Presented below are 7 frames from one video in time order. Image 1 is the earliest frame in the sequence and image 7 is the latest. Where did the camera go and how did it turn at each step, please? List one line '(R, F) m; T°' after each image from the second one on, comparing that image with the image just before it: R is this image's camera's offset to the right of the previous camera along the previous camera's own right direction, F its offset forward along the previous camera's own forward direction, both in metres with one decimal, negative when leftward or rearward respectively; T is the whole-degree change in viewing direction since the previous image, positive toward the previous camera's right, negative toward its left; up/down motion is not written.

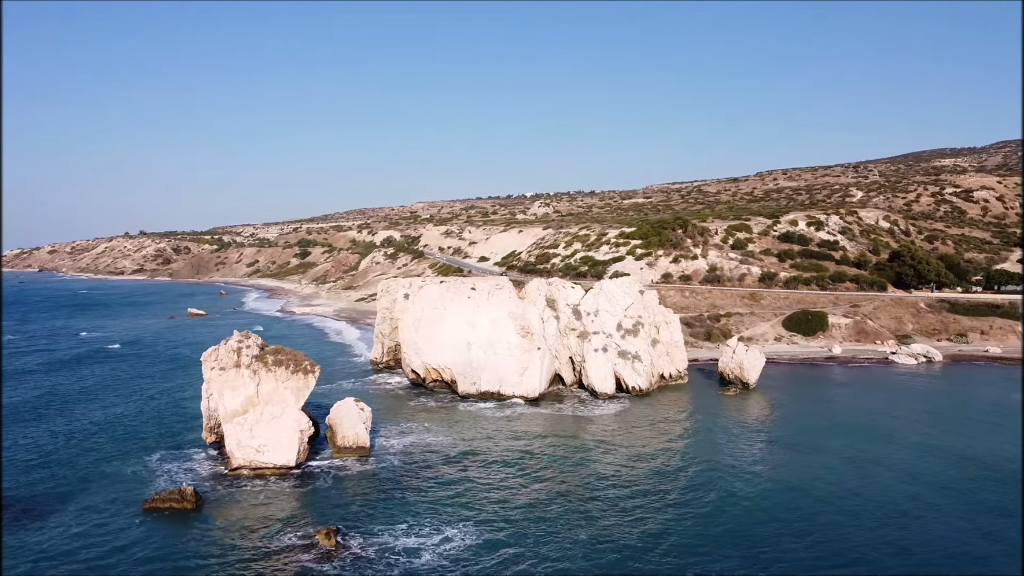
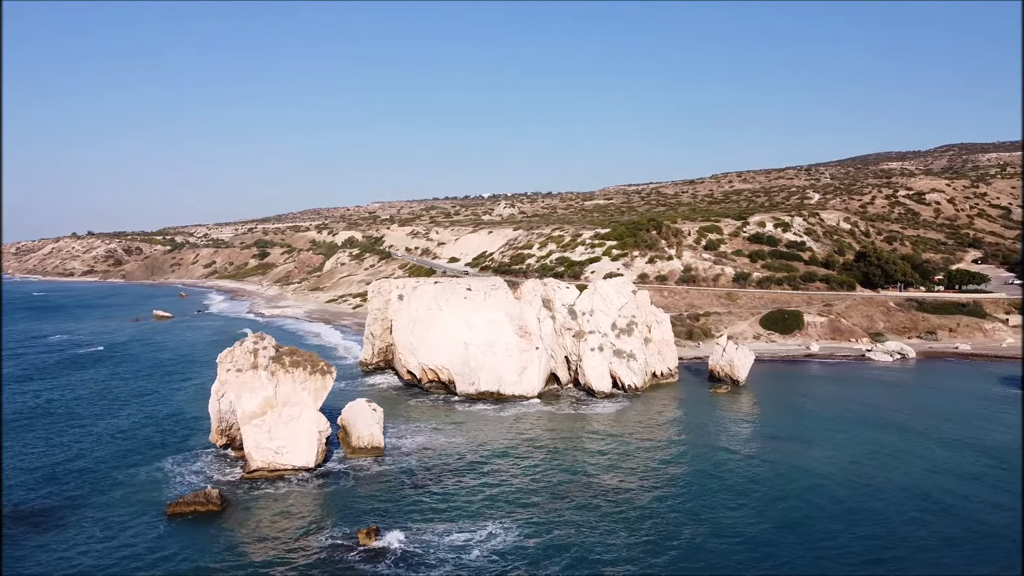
(-2.0, -0.3) m; +3°
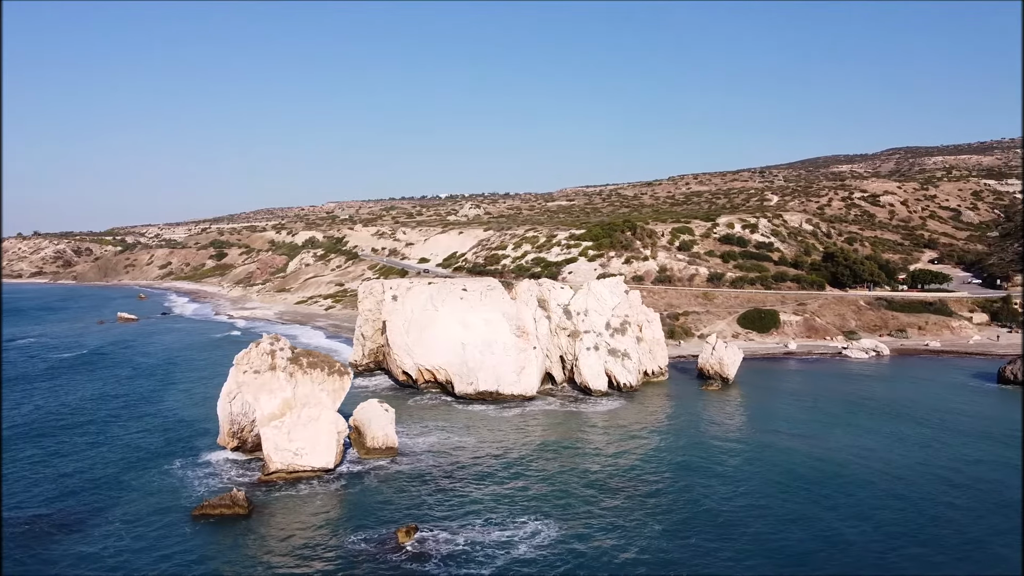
(-2.0, -0.3) m; +3°
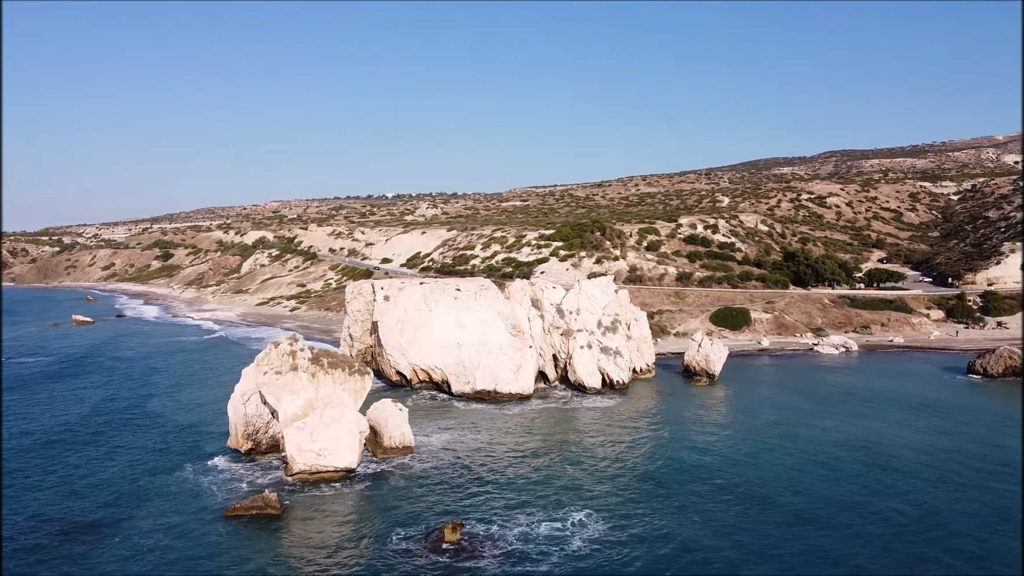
(-2.4, -0.3) m; +4°
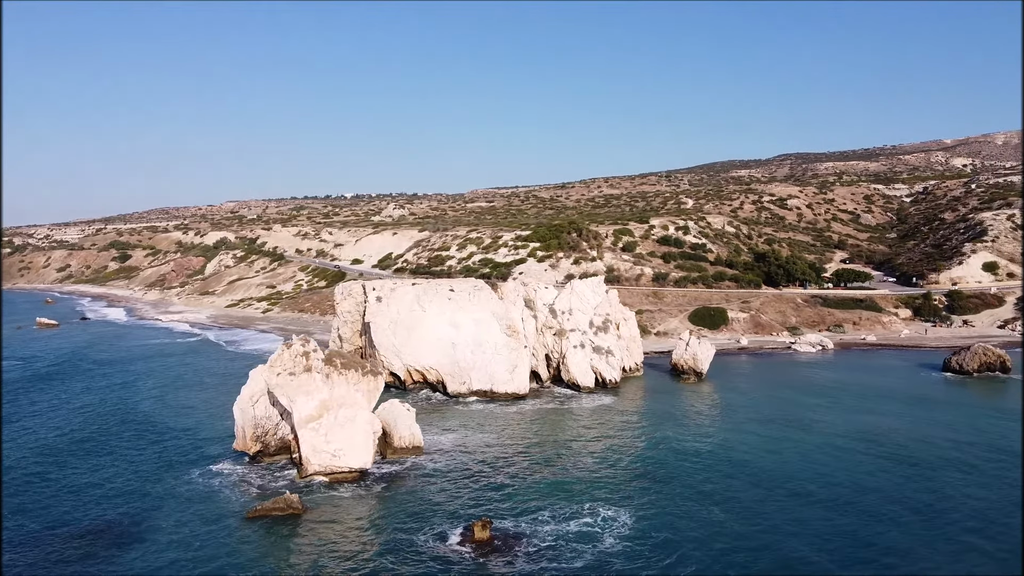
(-1.7, -0.2) m; +3°
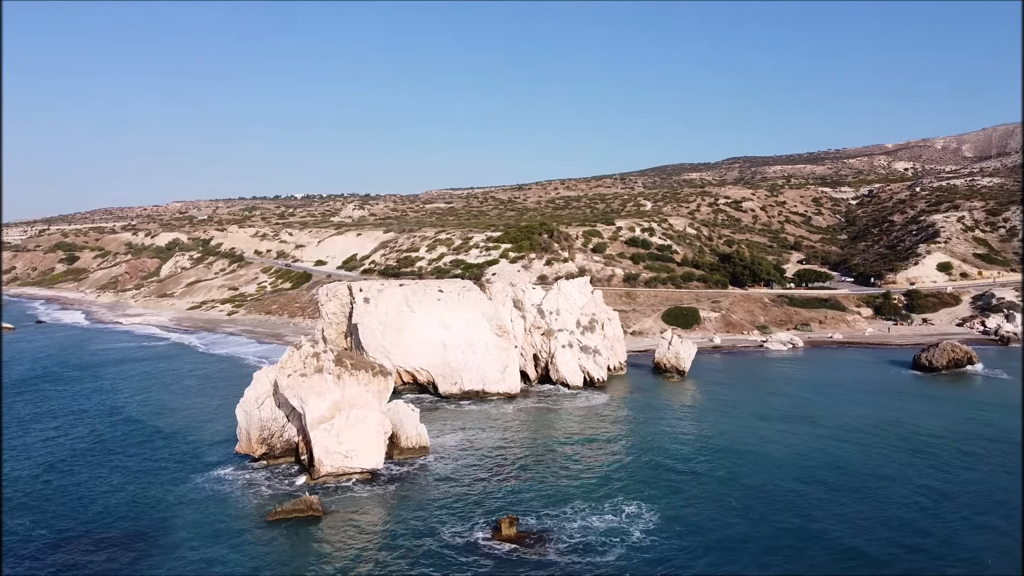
(-1.9, -0.2) m; +4°
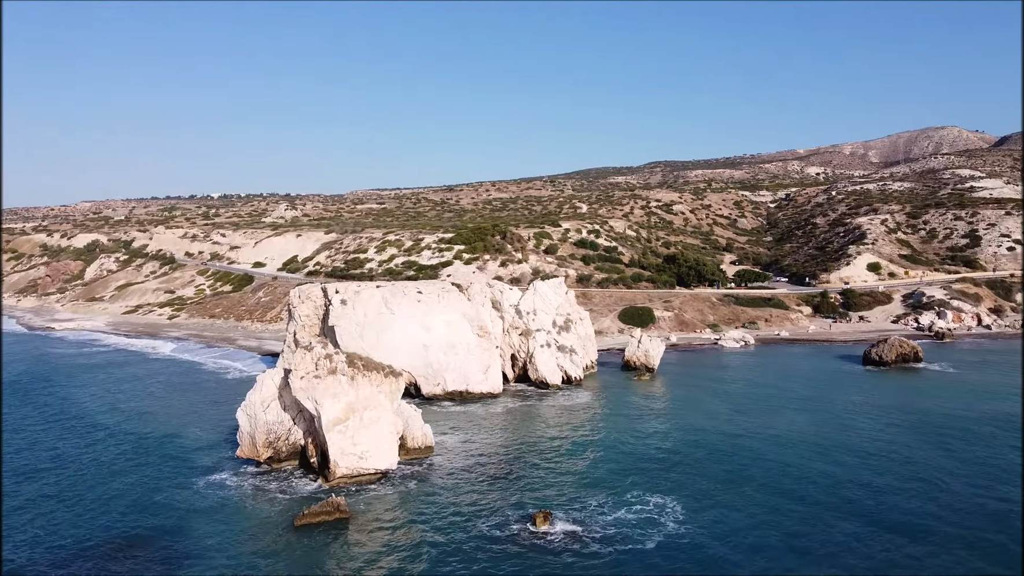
(-2.9, -0.3) m; +6°
